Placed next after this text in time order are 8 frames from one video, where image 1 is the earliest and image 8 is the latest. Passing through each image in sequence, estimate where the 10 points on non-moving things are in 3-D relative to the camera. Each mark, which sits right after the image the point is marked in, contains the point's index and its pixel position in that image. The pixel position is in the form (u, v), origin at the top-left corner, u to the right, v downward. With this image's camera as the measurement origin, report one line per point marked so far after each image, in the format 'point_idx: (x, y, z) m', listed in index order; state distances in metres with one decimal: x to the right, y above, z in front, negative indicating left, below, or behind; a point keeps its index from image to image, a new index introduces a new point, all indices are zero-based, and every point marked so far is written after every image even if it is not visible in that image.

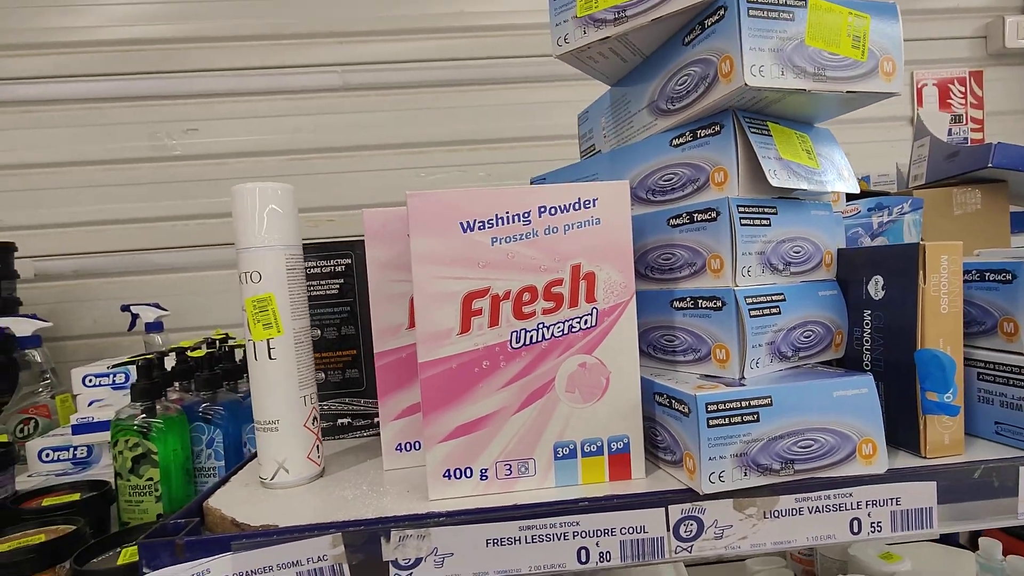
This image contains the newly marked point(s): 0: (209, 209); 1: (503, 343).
0: (-1.3, +0.3, +2.2) m
1: (0.0, -0.1, +0.6) m
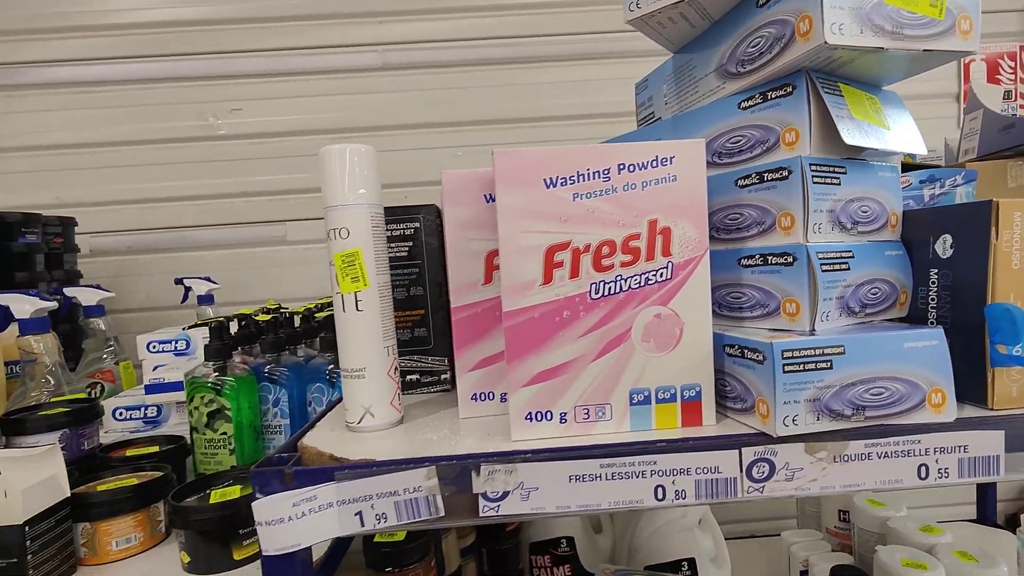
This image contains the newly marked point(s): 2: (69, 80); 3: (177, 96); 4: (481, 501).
0: (-1.2, +0.4, +2.2) m
1: (+0.1, 0.0, +0.6) m
2: (-1.9, +0.9, +2.2) m
3: (-1.5, +0.8, +2.2) m
4: (0.0, -0.3, +0.6) m
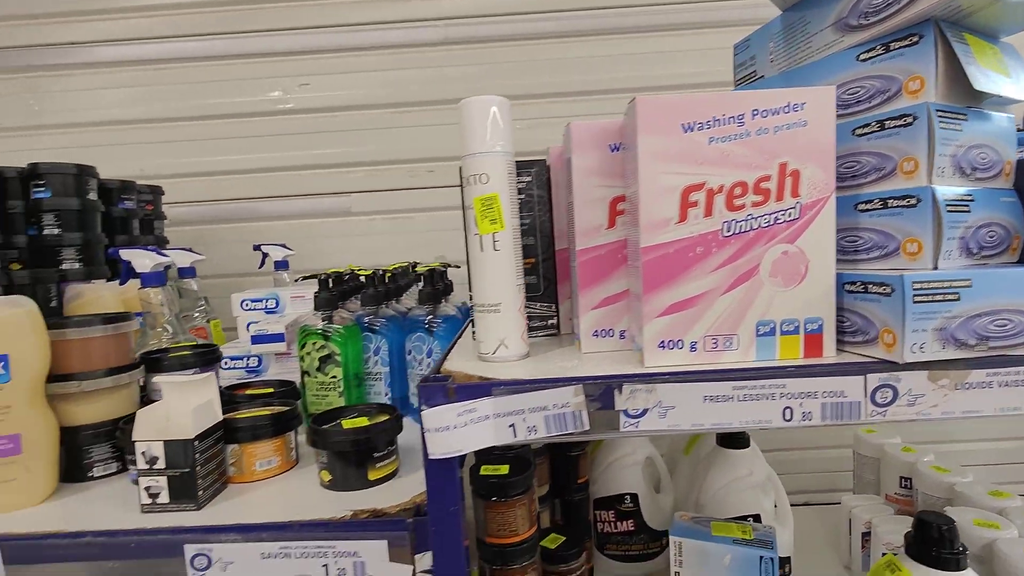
0: (-0.9, +0.6, +2.3) m
1: (+0.3, +0.1, +0.7) m
2: (-1.7, +1.0, +2.3) m
3: (-1.2, +1.0, +2.3) m
4: (+0.1, -0.2, +0.7) m
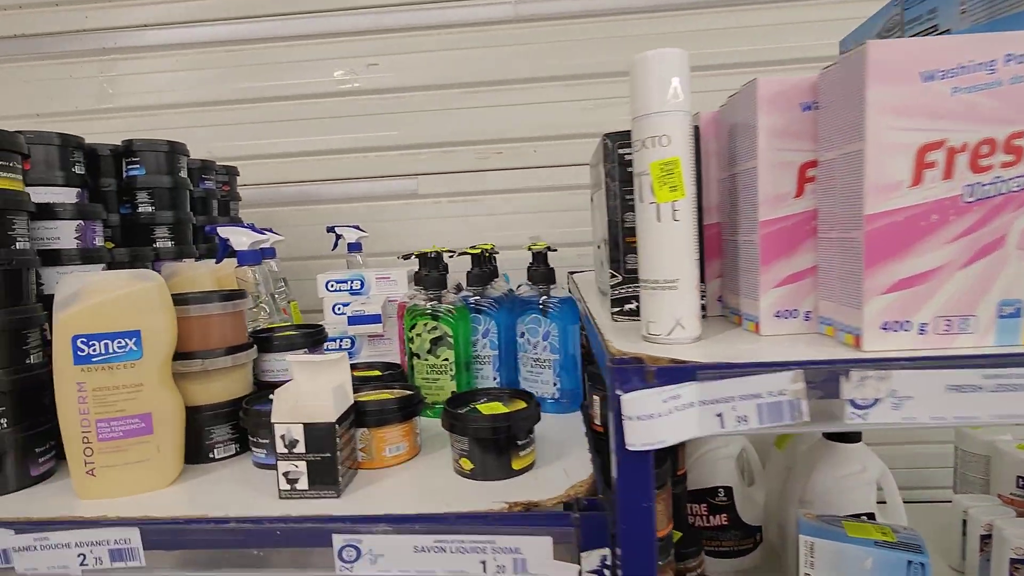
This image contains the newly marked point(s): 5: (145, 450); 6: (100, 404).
0: (-0.6, +0.7, +2.3) m
1: (+0.5, +0.1, +0.6) m
2: (-1.3, +1.1, +2.3) m
3: (-0.9, +1.1, +2.3) m
4: (+0.4, -0.1, +0.6) m
5: (-0.6, -0.3, +0.9) m
6: (-0.7, -0.2, +0.8) m
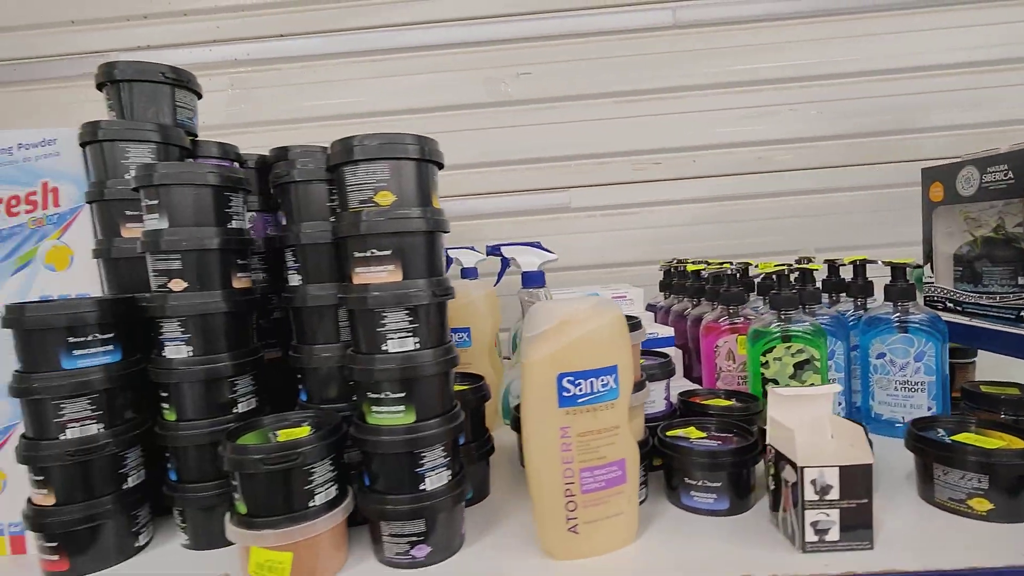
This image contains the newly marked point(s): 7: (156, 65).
0: (+0.2, +0.6, +2.2) m
1: (+1.3, +0.1, +0.5) m
2: (-0.6, +1.0, +2.2) m
3: (-0.2, +1.0, +2.2) m
4: (+1.2, -0.2, +0.5) m
5: (+0.2, -0.3, +0.8) m
6: (+0.1, -0.2, +0.7) m
7: (-0.7, +0.4, +1.0) m
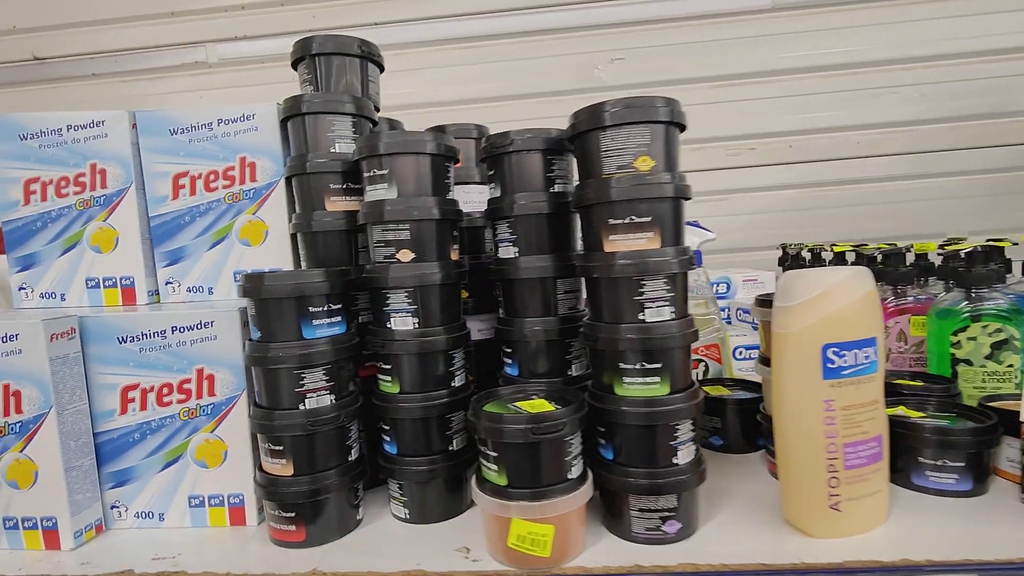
0: (+0.6, +0.6, +2.1) m
1: (+1.7, +0.1, +0.5) m
2: (-0.2, +1.1, +2.2) m
3: (+0.3, +1.0, +2.1) m
4: (+1.5, -0.1, +0.5) m
5: (+0.5, -0.3, +0.7) m
6: (+0.5, -0.2, +0.7) m
7: (-0.3, +0.5, +1.0) m
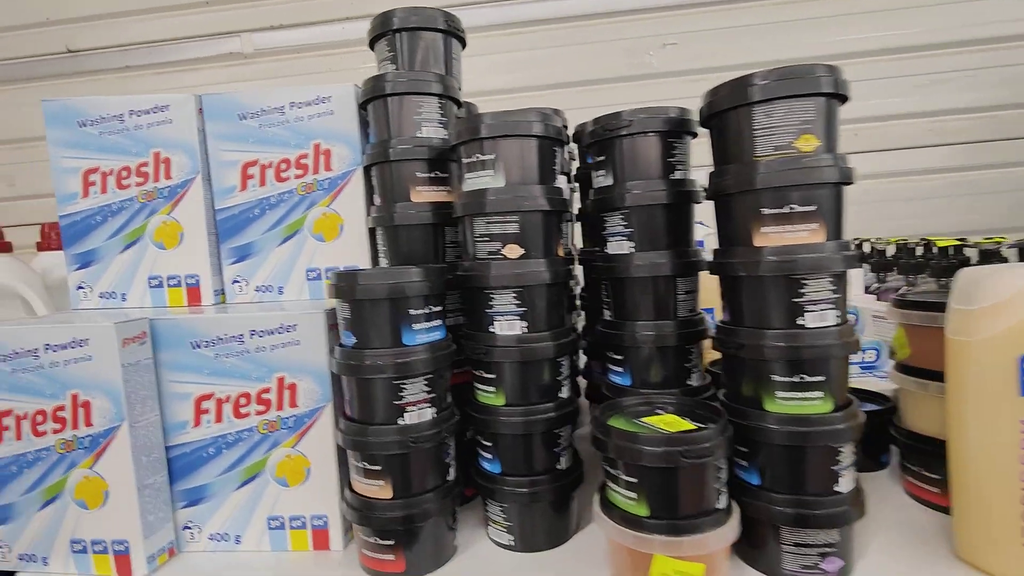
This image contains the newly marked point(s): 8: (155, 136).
0: (+0.8, +0.7, +2.0) m
1: (+1.8, +0.1, +0.3) m
2: (0.0, +1.1, +2.1) m
3: (+0.5, +1.0, +2.0) m
4: (+1.7, -0.1, +0.3) m
5: (+0.7, -0.3, +0.6) m
6: (+0.6, -0.2, +0.6) m
7: (-0.1, +0.5, +0.9) m
8: (-0.6, +0.3, +0.9) m
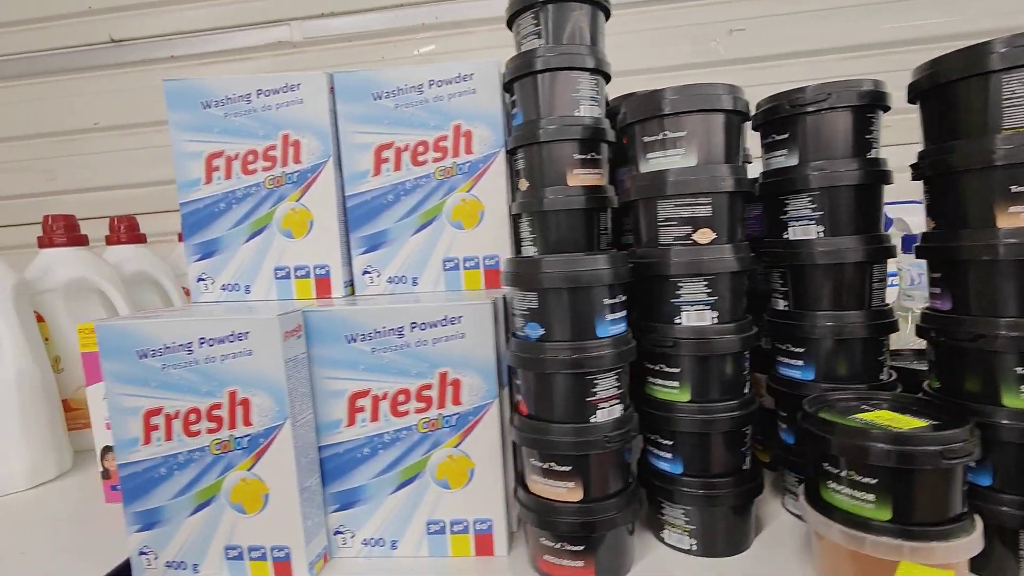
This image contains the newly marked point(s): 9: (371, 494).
0: (+1.0, +0.7, +2.0) m
1: (+2.1, +0.2, +0.3) m
2: (+0.3, +1.1, +2.0) m
3: (+0.7, +1.1, +2.0) m
4: (+1.9, -0.1, +0.3) m
5: (+0.9, -0.3, +0.6) m
6: (+0.9, -0.2, +0.5) m
7: (+0.1, +0.5, +0.8) m
8: (-0.4, +0.3, +0.8) m
9: (-0.2, -0.3, +0.7) m
